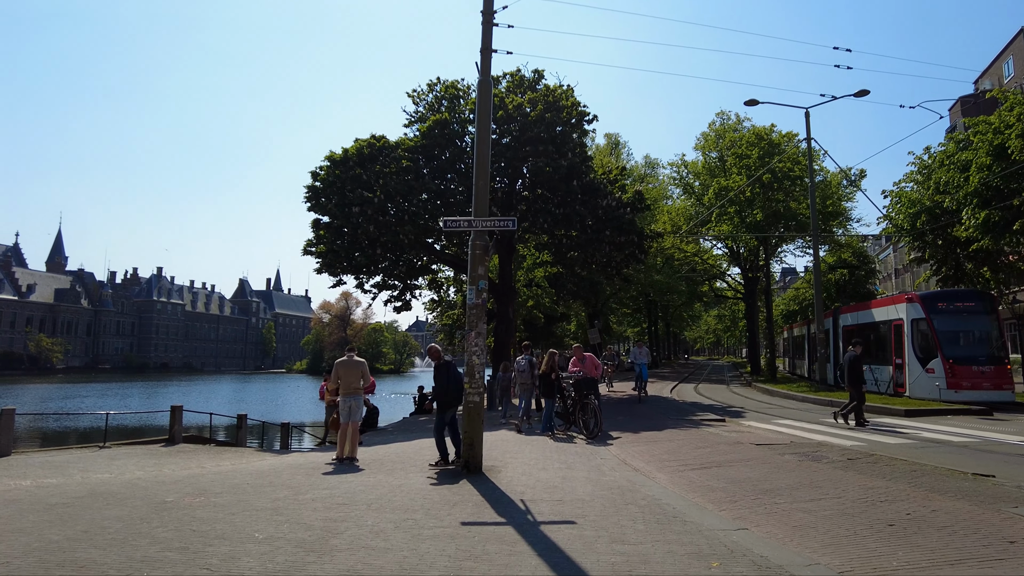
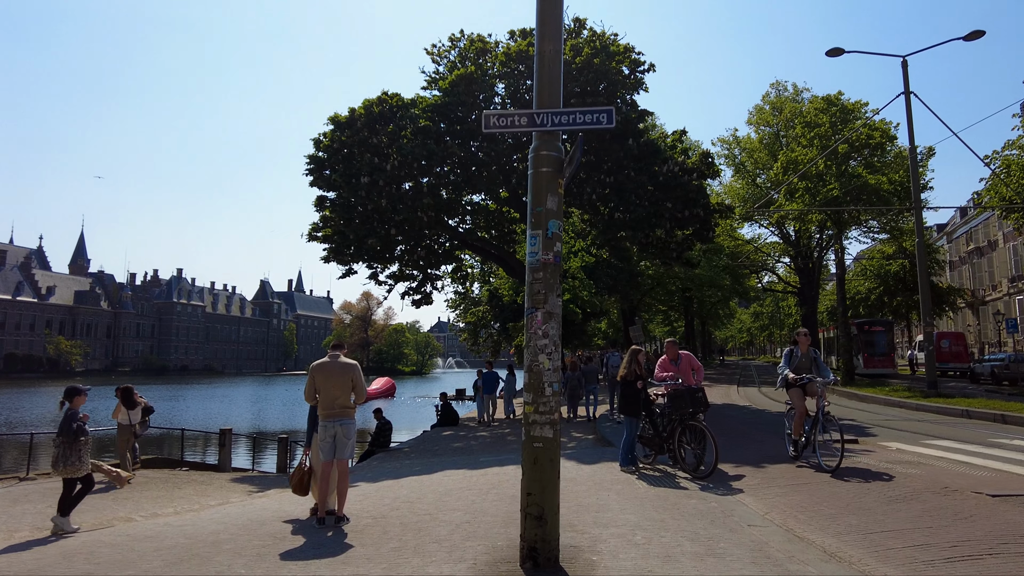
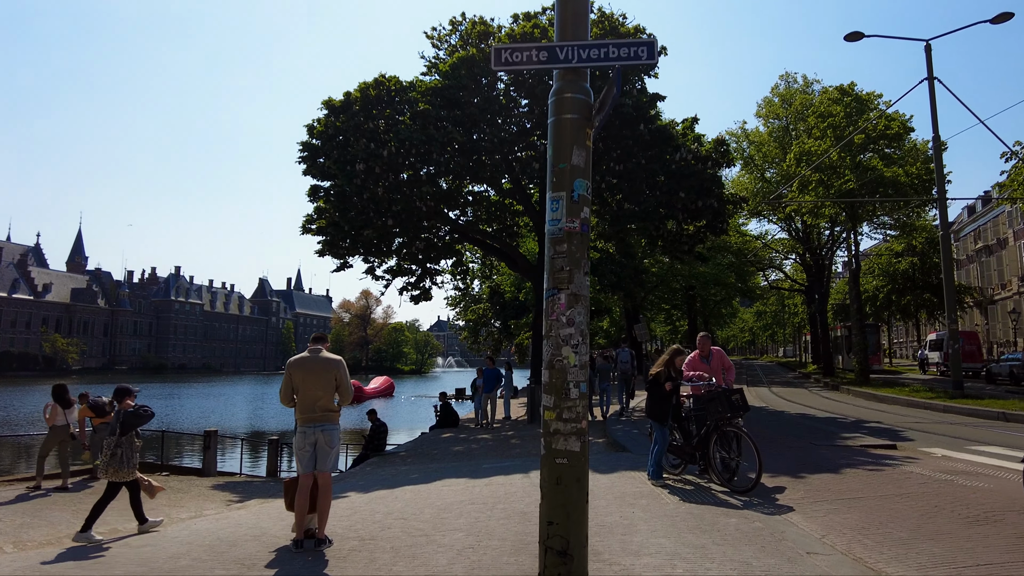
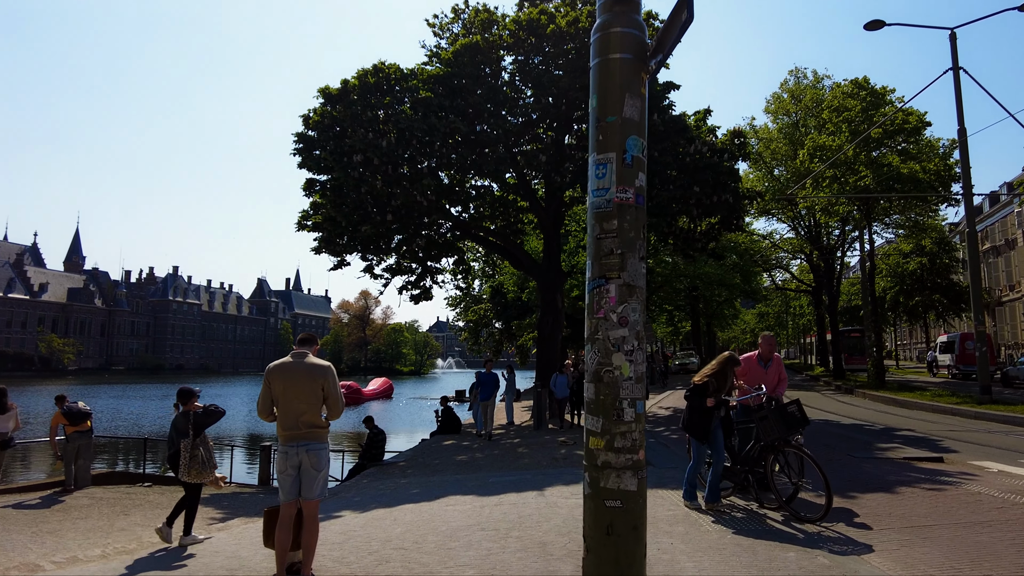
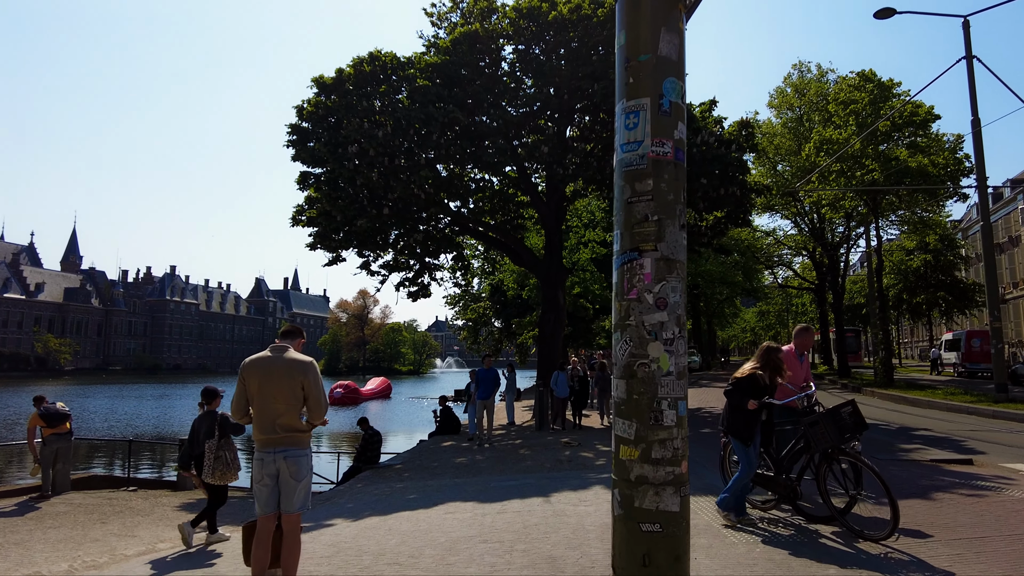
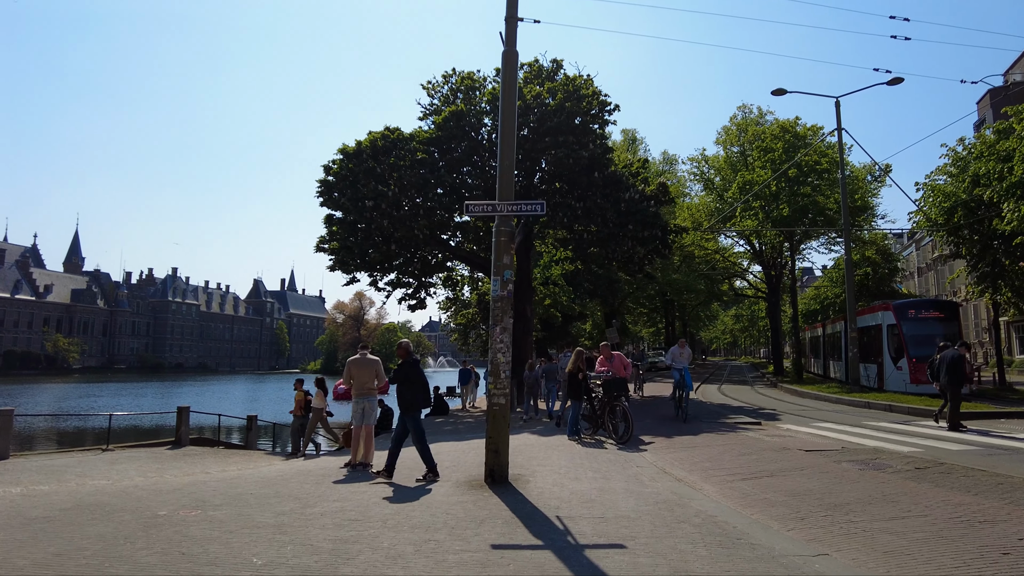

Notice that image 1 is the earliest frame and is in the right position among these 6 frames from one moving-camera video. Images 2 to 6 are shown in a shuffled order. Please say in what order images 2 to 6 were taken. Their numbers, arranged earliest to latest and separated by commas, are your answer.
6, 2, 3, 4, 5
